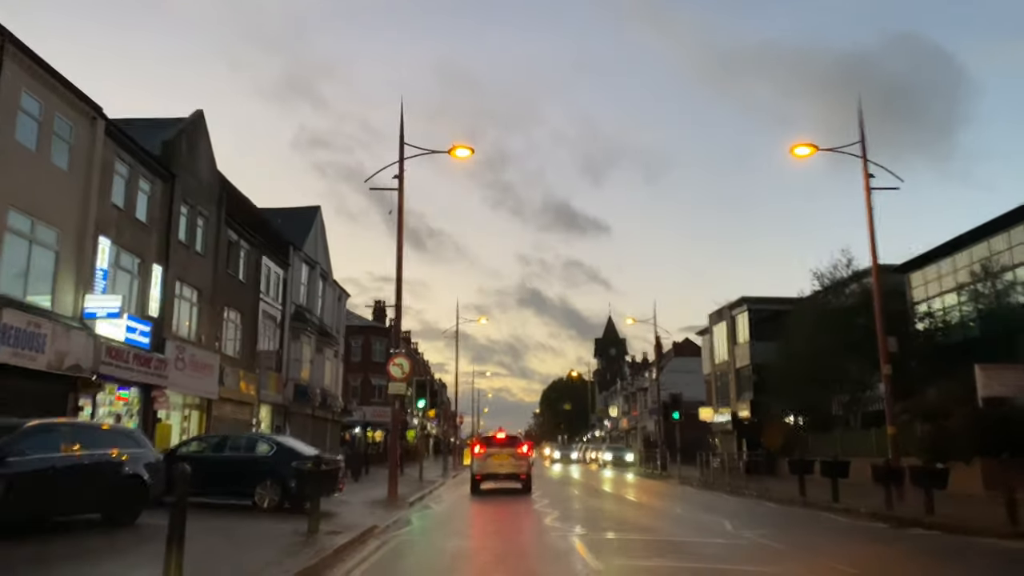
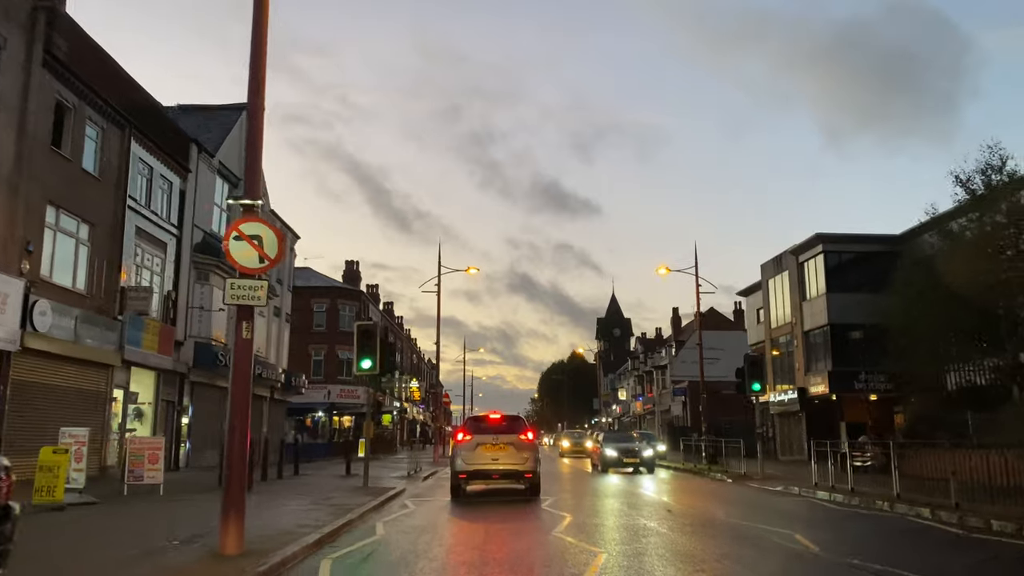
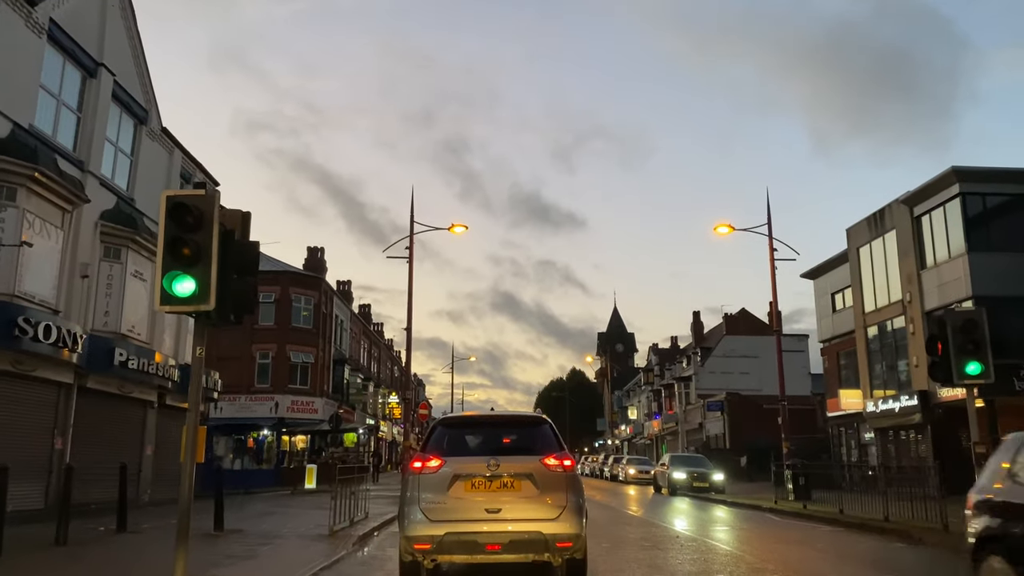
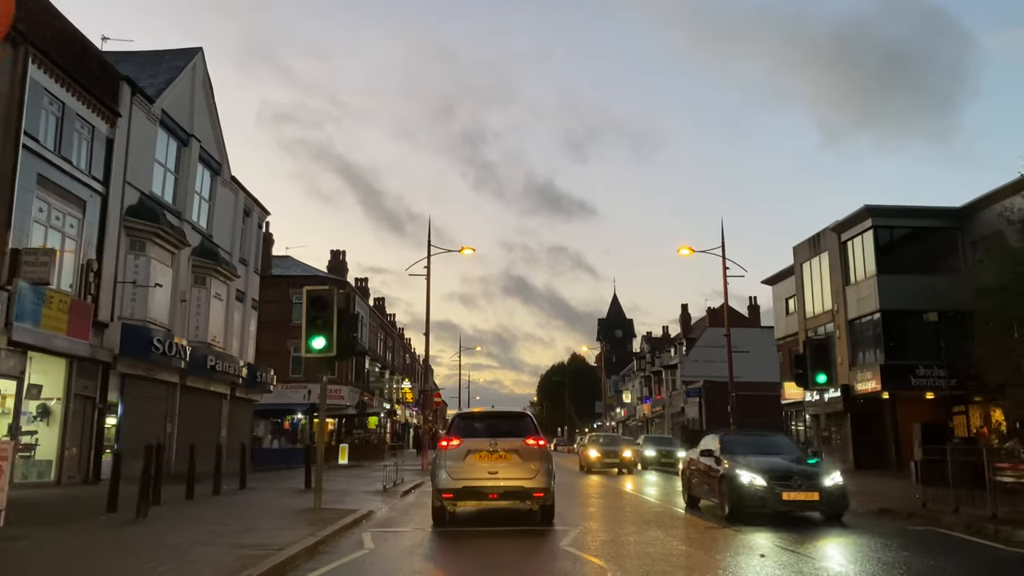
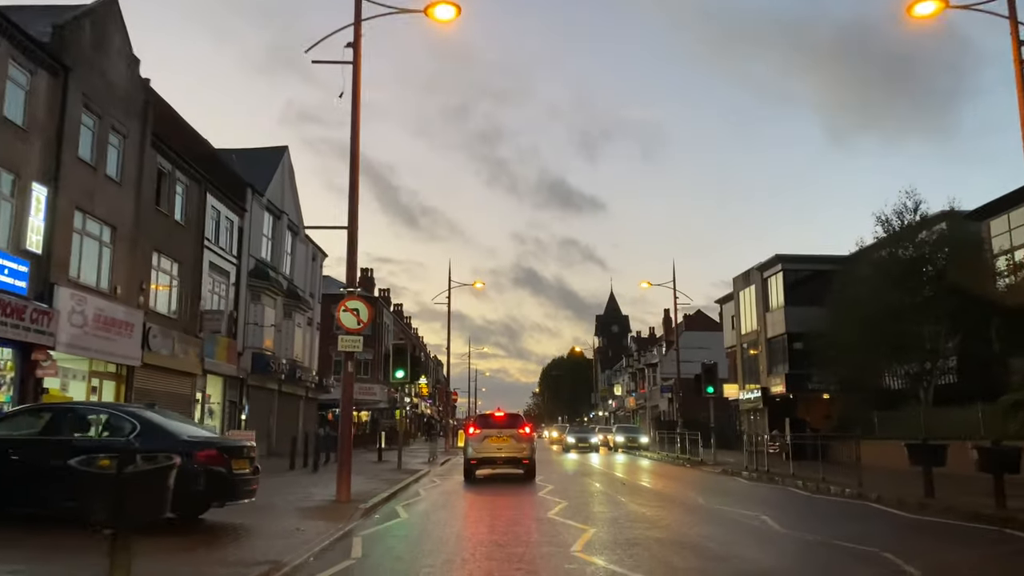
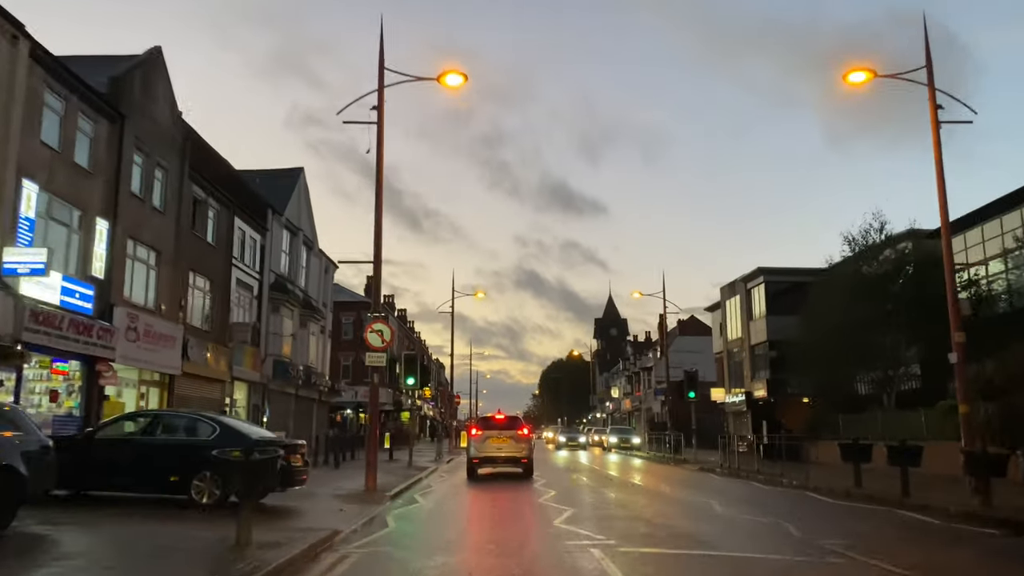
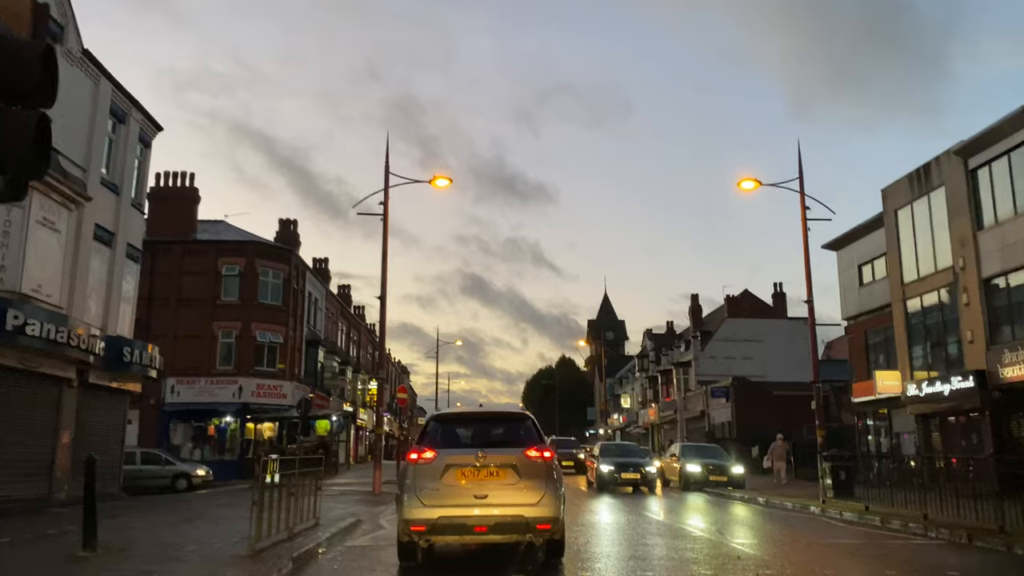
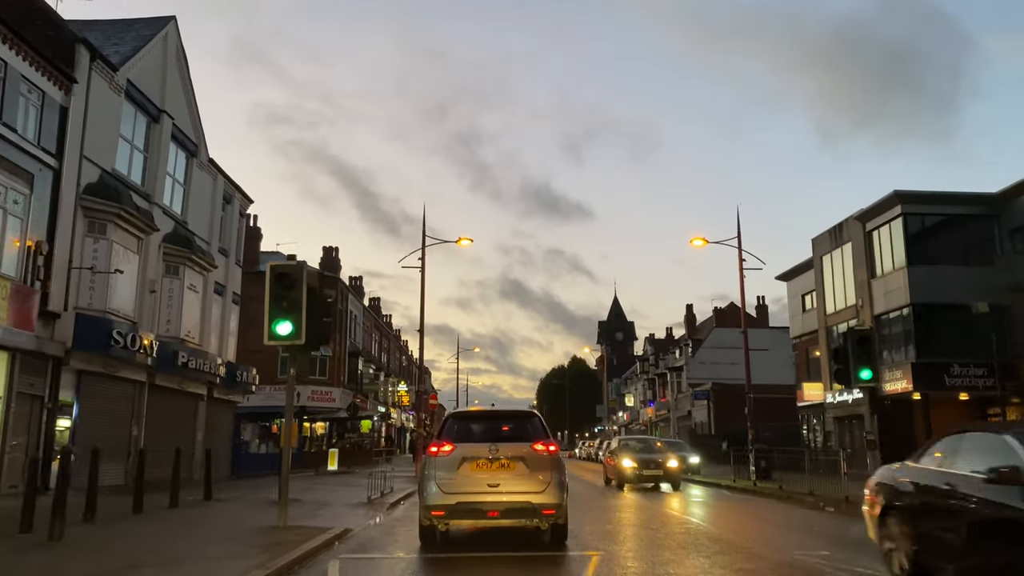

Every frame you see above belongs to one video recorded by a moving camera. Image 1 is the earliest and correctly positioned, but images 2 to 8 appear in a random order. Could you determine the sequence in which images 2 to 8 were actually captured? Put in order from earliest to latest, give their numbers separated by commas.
6, 5, 2, 4, 8, 3, 7
